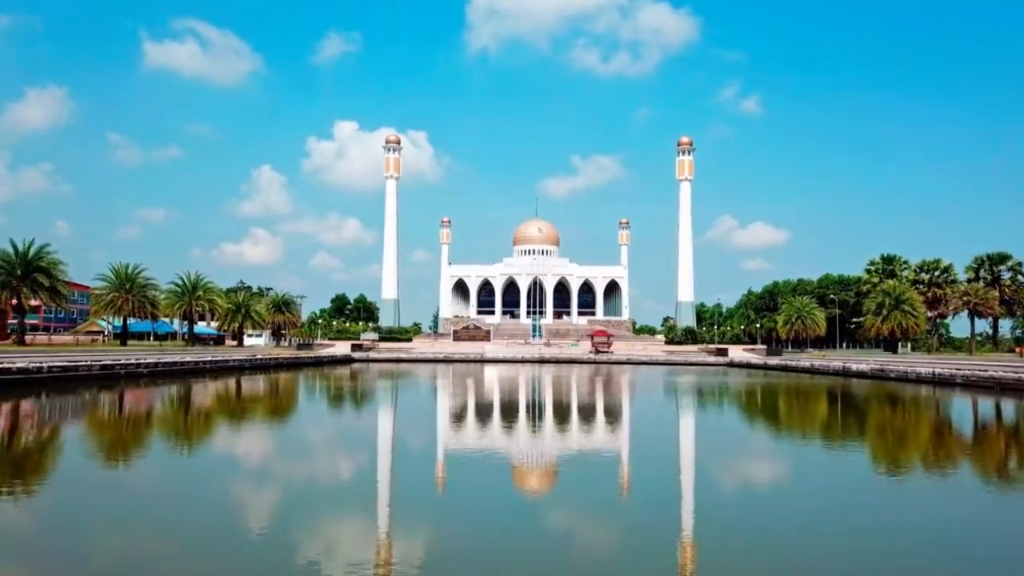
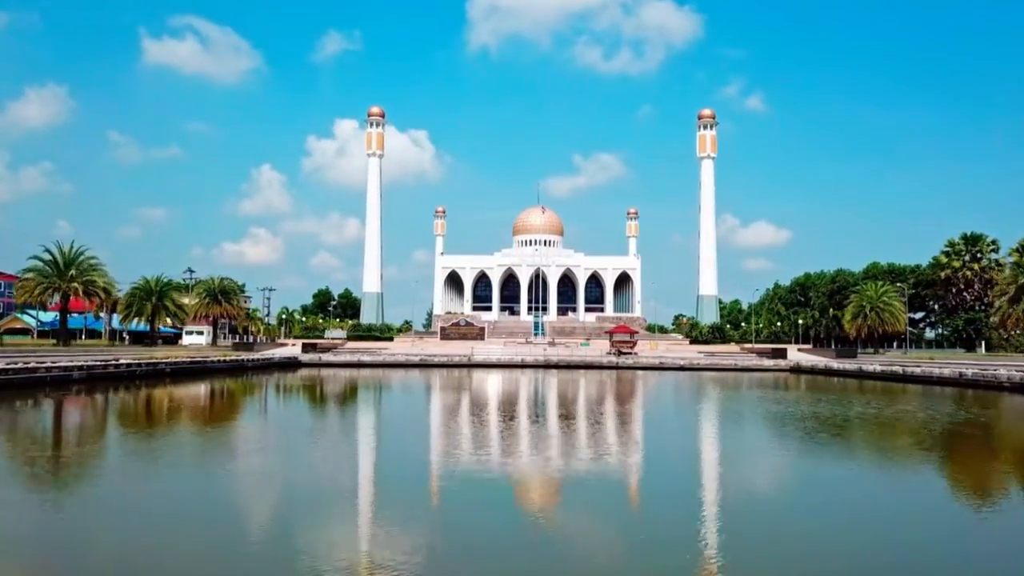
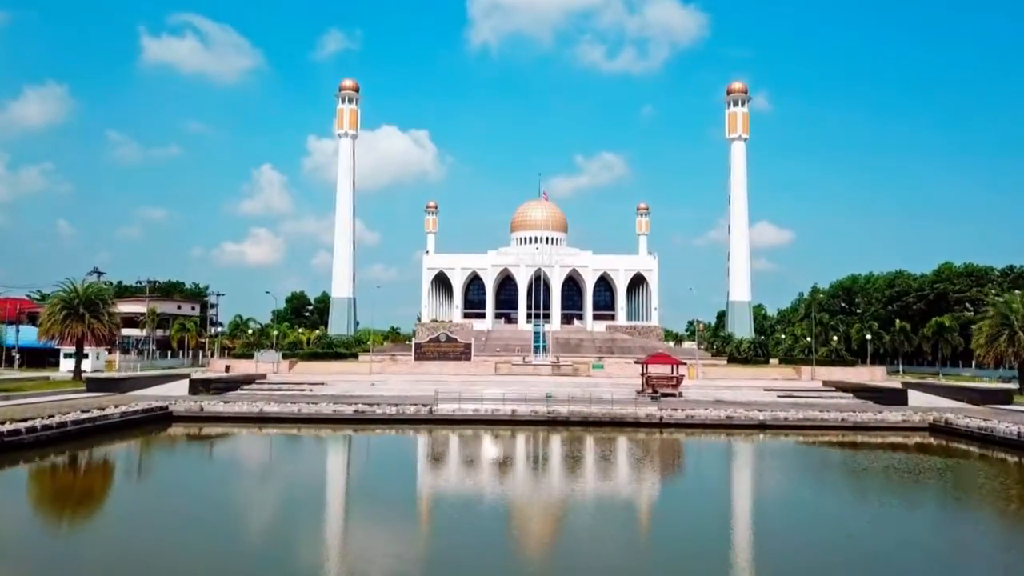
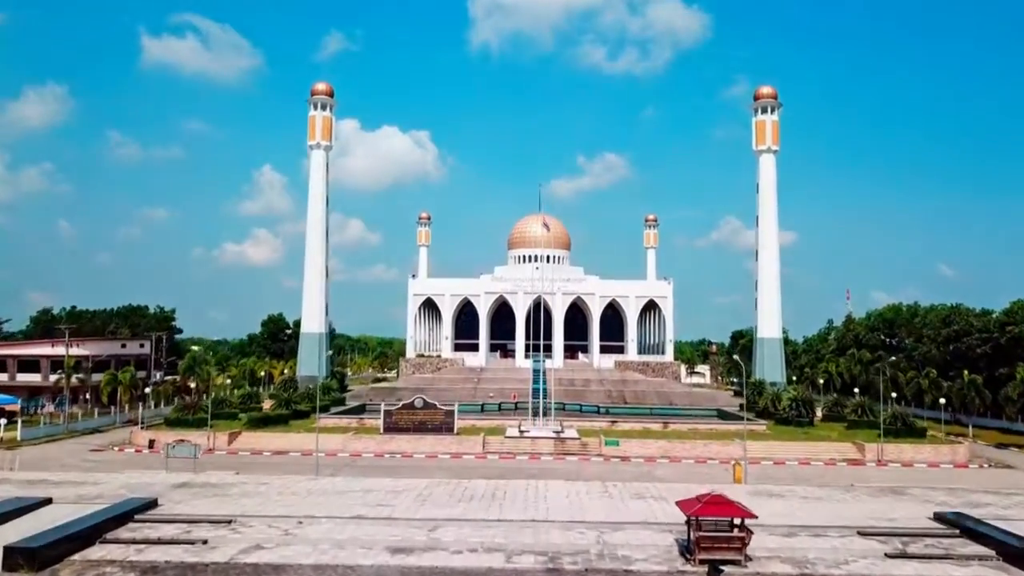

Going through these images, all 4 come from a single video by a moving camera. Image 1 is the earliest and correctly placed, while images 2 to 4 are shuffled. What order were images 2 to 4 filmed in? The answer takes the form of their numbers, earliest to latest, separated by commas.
2, 3, 4
